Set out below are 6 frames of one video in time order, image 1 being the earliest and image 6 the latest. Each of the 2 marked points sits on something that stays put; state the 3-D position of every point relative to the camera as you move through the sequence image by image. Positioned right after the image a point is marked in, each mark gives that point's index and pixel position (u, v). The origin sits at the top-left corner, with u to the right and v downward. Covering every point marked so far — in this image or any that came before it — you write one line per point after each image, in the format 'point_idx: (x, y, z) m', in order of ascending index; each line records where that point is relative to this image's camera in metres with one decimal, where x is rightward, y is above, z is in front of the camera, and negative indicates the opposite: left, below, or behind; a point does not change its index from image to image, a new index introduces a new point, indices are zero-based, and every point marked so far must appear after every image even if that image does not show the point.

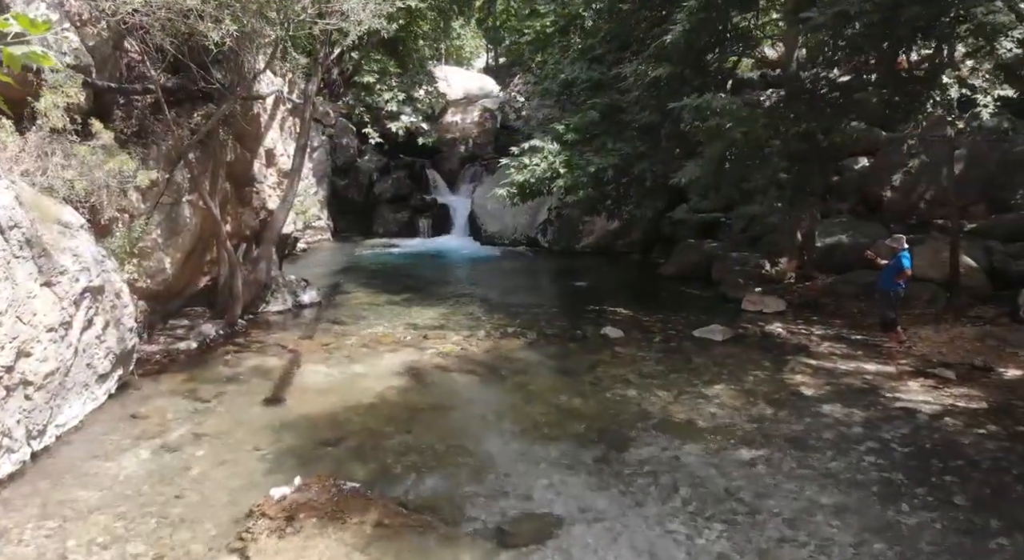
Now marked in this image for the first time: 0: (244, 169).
0: (-4.3, +1.8, +10.5) m
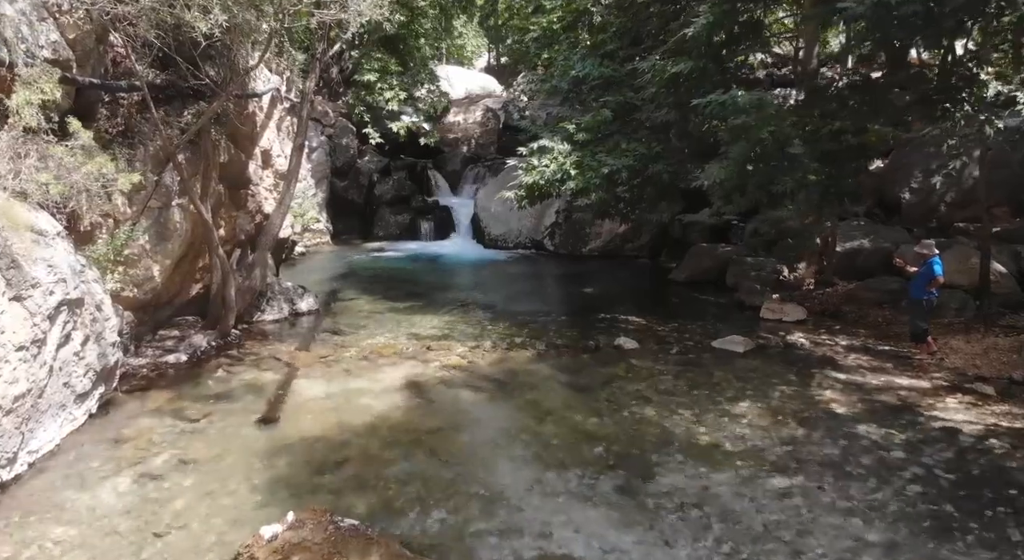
0: (-4.2, +1.7, +10.0) m
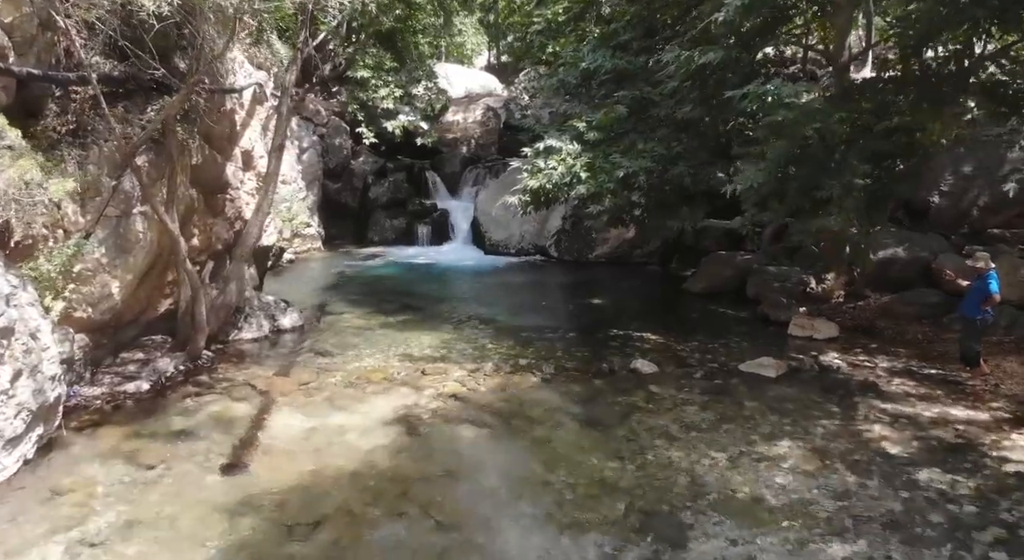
0: (-4.1, +1.5, +9.1) m
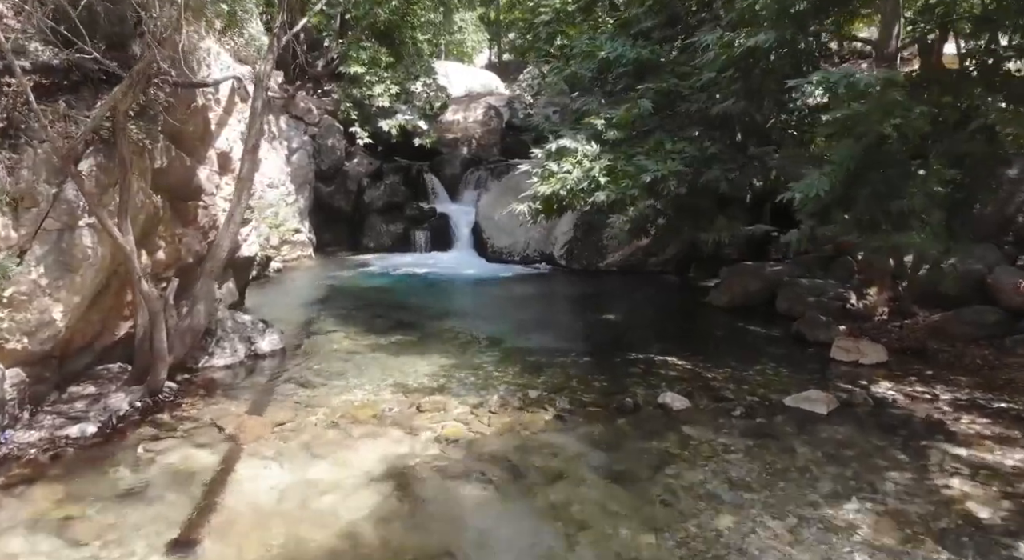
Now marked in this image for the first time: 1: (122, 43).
0: (-4.0, +1.3, +8.0) m
1: (-4.0, +2.4, +6.7) m
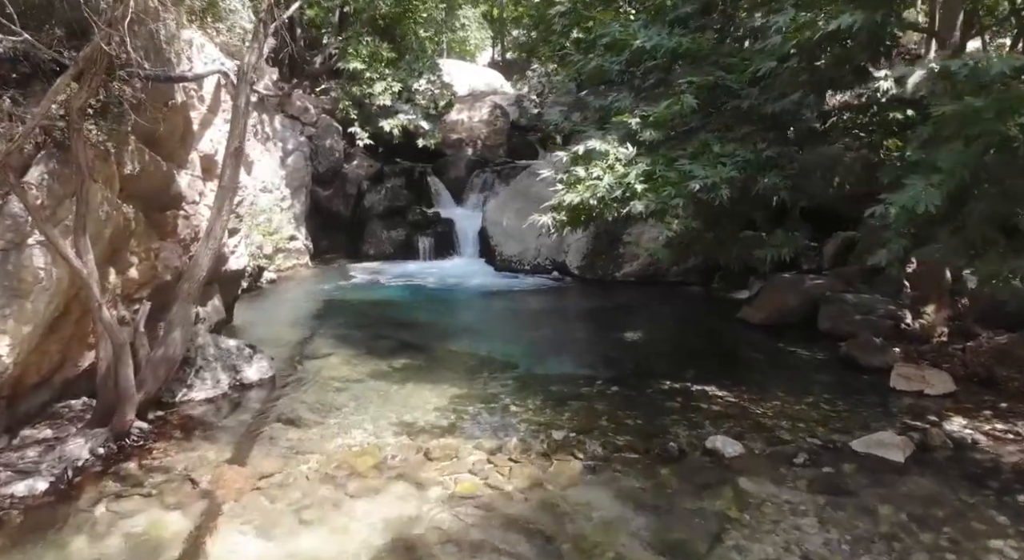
0: (-3.8, +1.0, +7.1) m
1: (-3.8, +2.2, +5.7) m
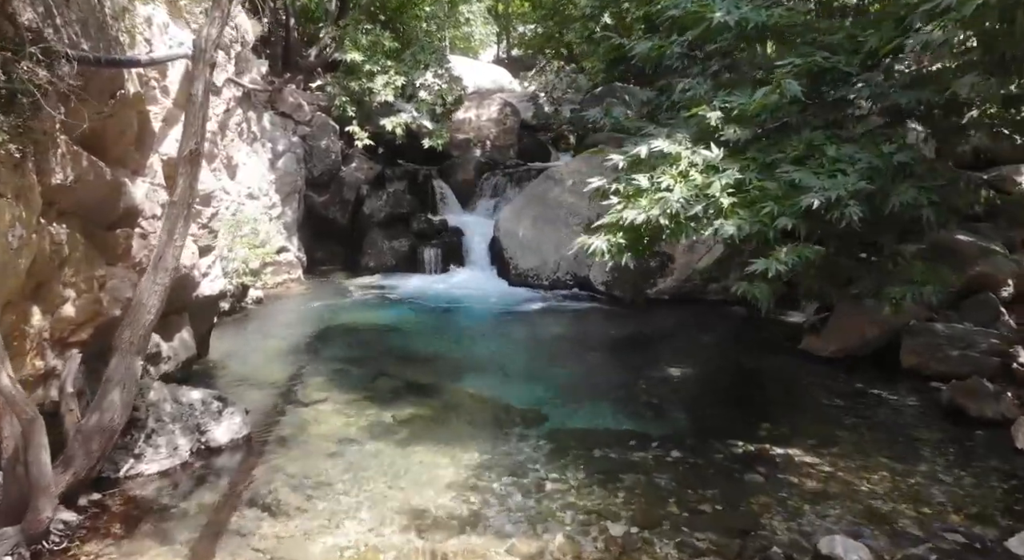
0: (-3.5, +0.7, +5.6) m
1: (-3.4, +1.9, +4.2) m
